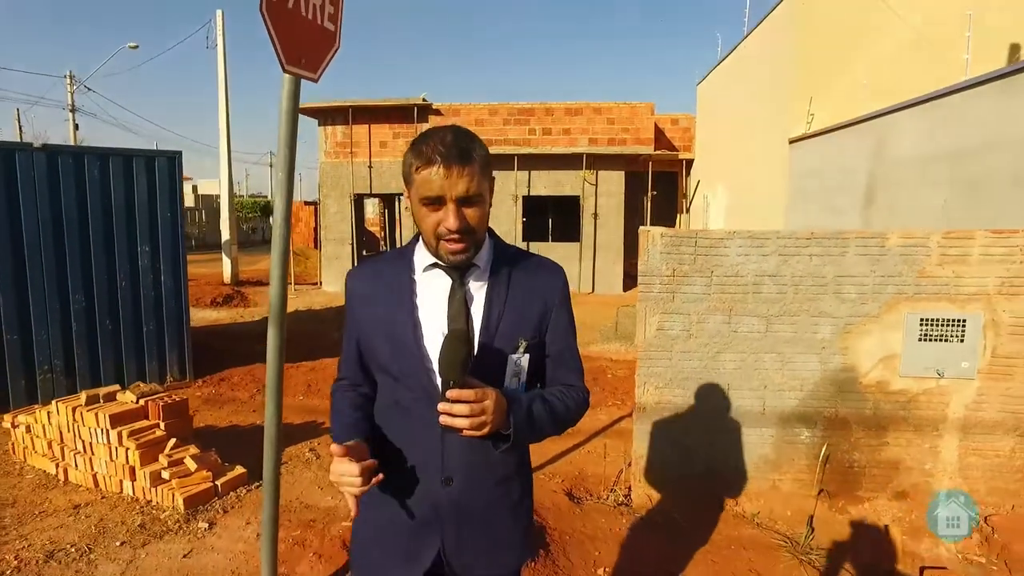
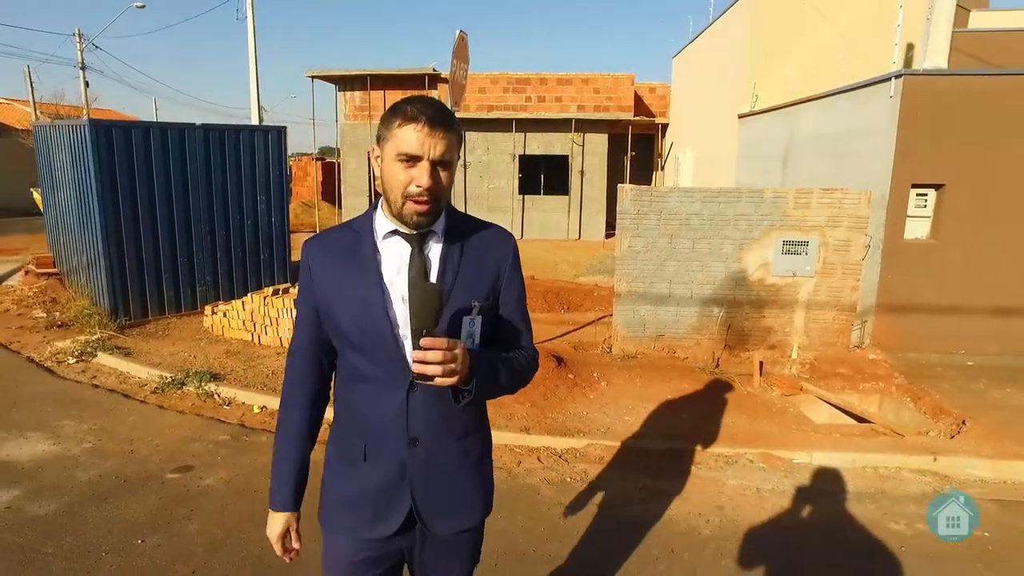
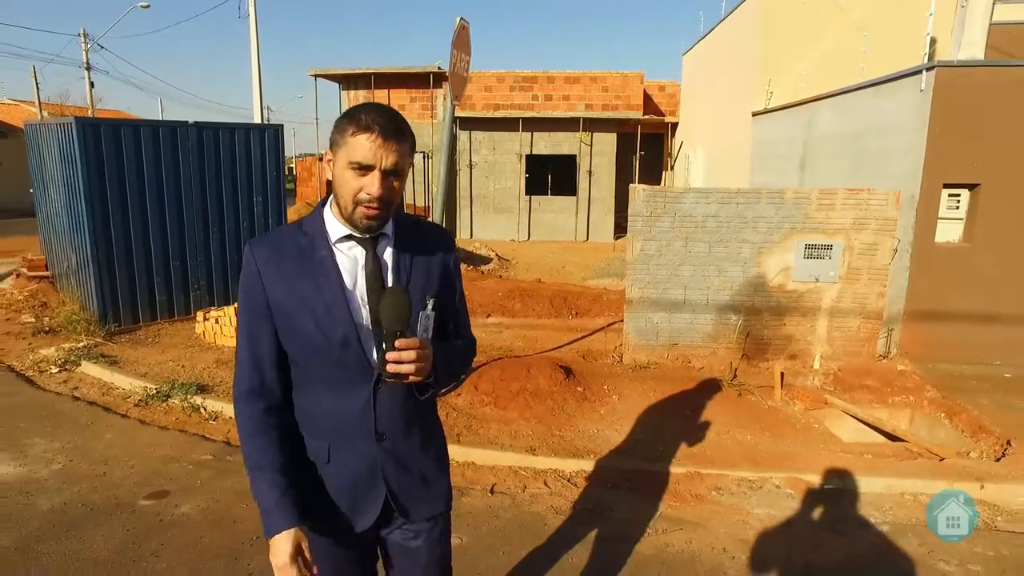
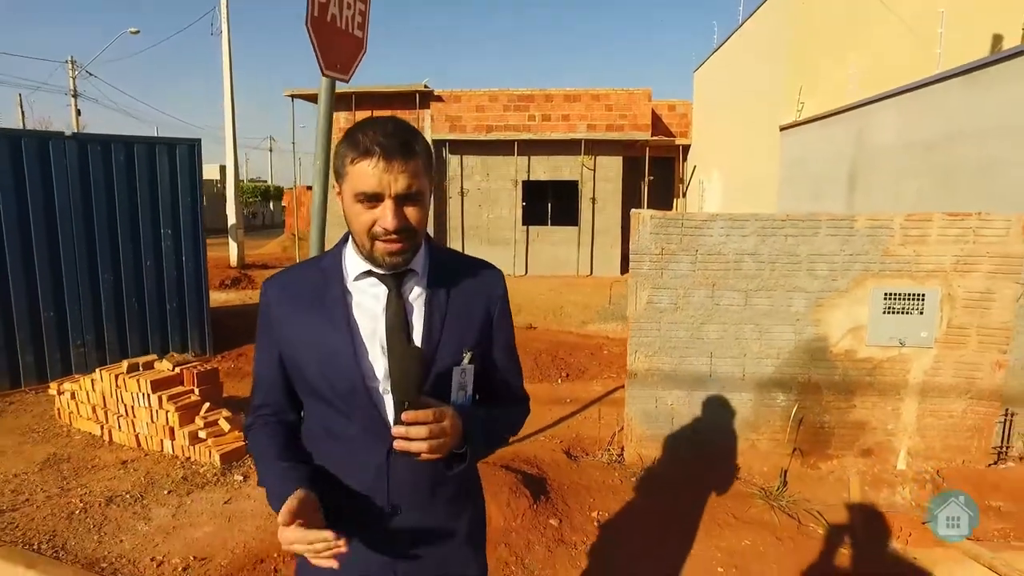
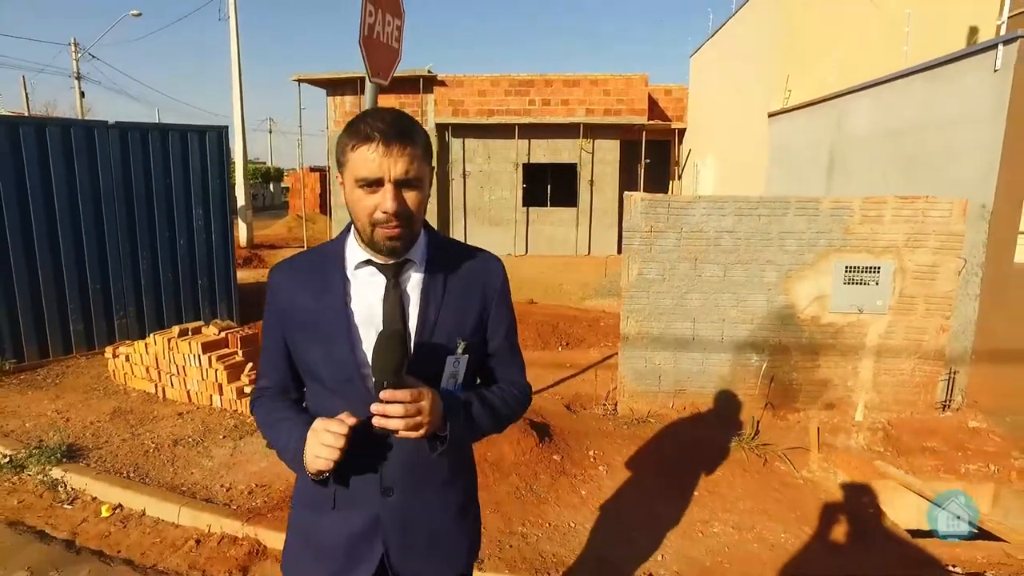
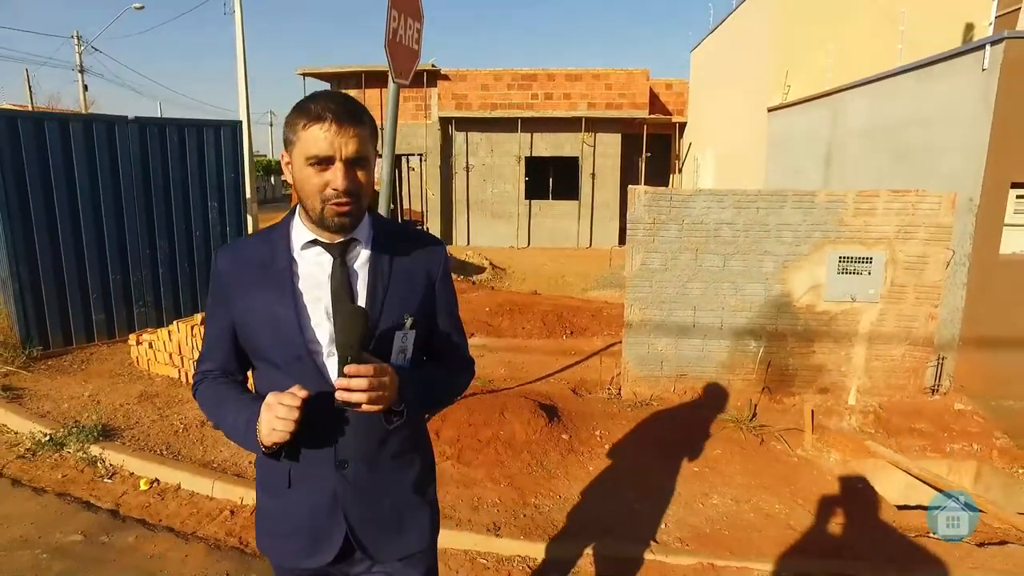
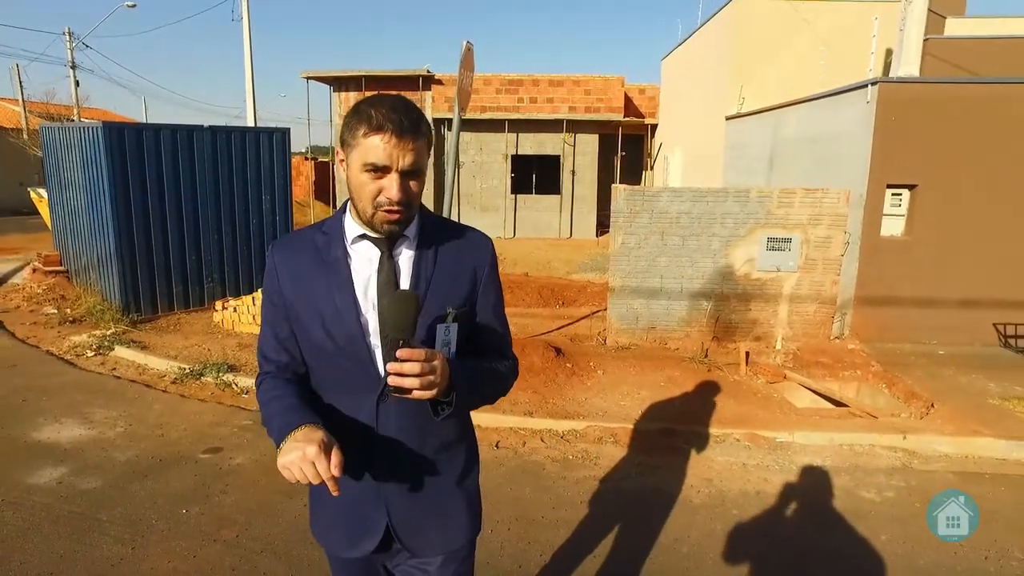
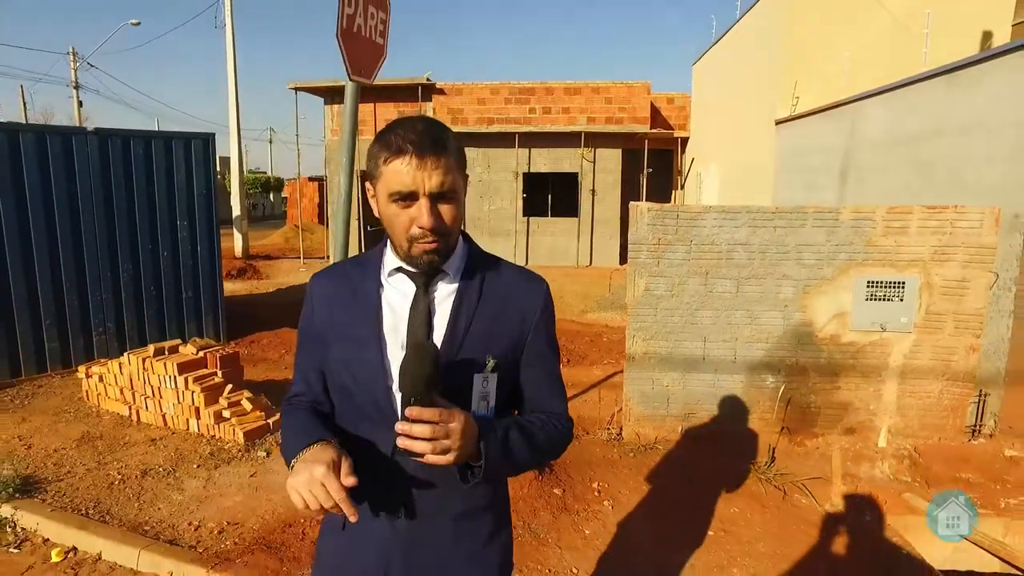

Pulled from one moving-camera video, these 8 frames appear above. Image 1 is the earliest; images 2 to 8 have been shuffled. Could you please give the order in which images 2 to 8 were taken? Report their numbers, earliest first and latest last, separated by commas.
4, 8, 5, 6, 3, 2, 7
